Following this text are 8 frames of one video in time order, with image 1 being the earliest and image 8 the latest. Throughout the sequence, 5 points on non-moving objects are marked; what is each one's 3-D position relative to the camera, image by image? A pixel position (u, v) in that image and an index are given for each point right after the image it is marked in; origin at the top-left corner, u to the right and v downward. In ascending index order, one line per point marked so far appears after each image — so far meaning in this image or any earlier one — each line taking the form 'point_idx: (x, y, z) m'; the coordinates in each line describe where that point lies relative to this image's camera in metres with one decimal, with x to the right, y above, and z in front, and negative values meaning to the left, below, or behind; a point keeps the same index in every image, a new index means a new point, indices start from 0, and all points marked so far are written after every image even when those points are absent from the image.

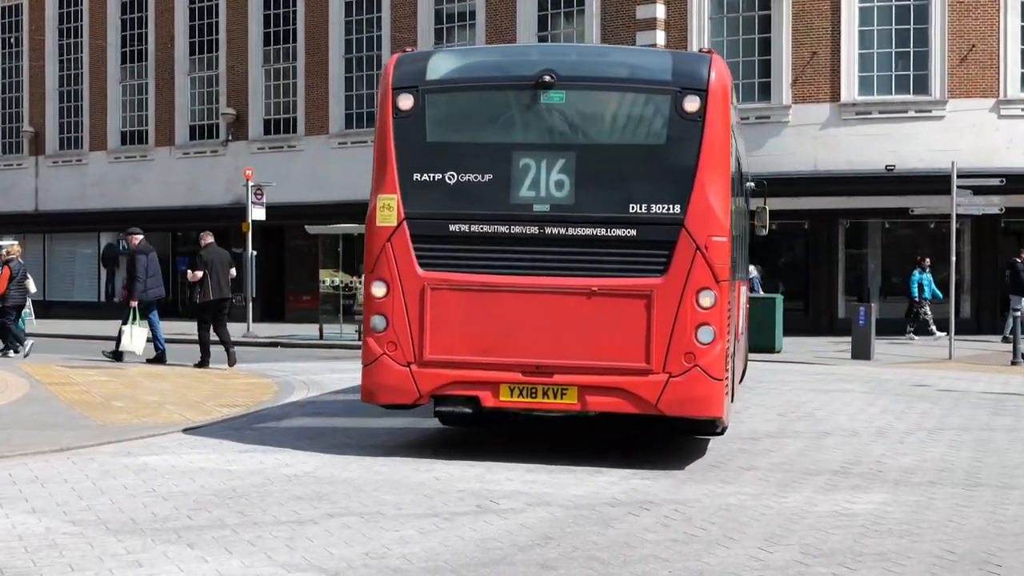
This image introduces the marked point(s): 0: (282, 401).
0: (-2.5, -1.2, +14.9) m
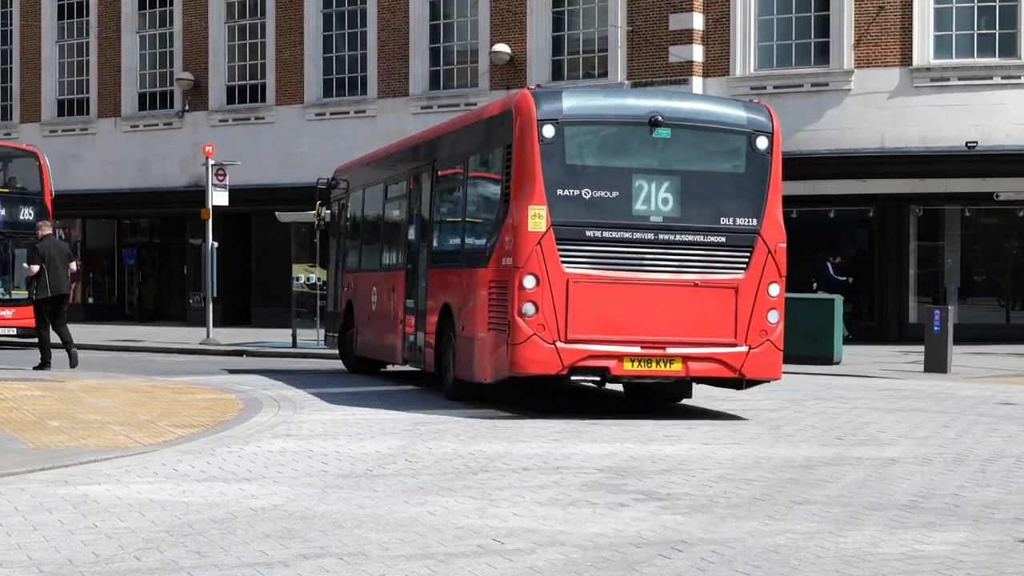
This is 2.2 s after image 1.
0: (-2.4, -1.2, +12.9) m
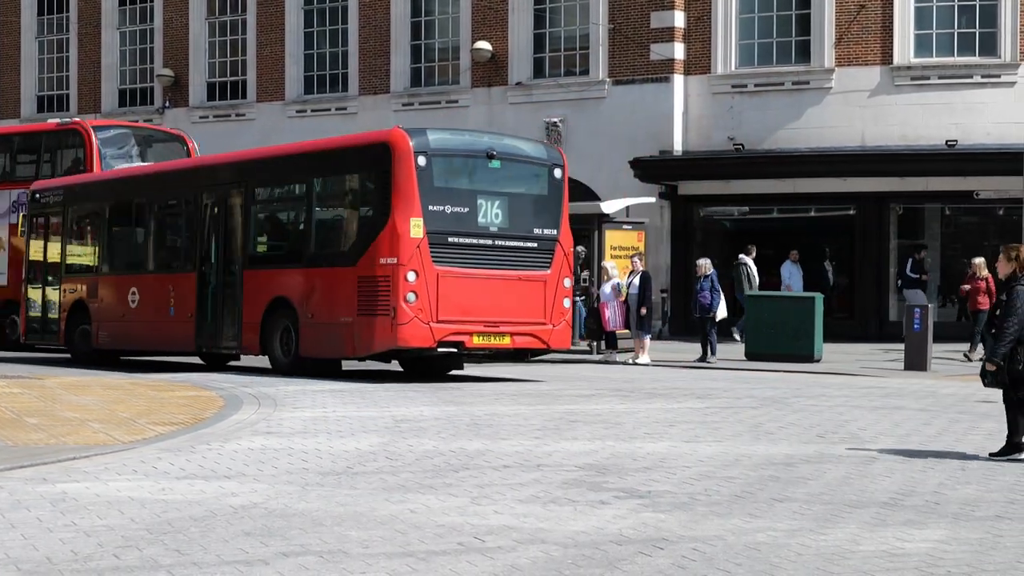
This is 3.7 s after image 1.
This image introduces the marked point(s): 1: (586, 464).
0: (-2.6, -1.2, +12.8) m
1: (+0.6, -1.4, +11.1) m
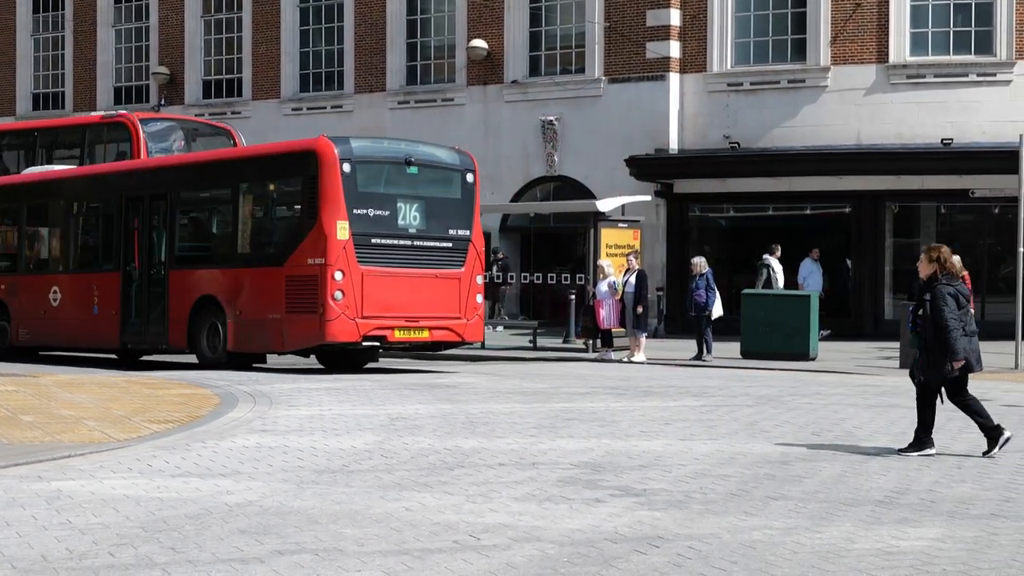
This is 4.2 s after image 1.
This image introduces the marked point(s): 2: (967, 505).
0: (-2.6, -1.2, +12.8) m
1: (+0.5, -1.4, +11.1) m
2: (+3.1, -1.5, +9.8) m
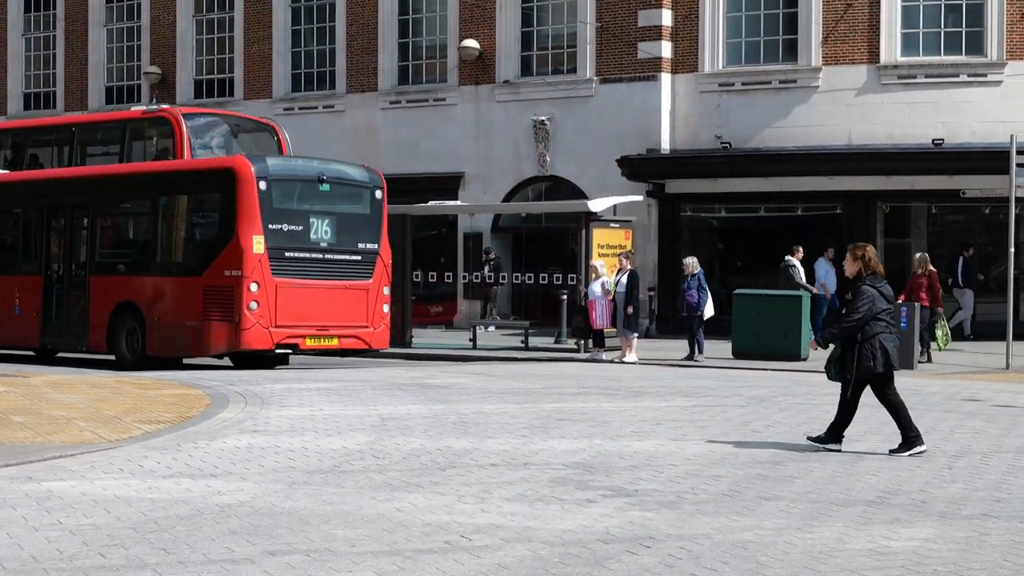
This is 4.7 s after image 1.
0: (-2.7, -1.2, +12.8) m
1: (+0.5, -1.4, +11.1) m
2: (+3.0, -1.5, +9.8) m
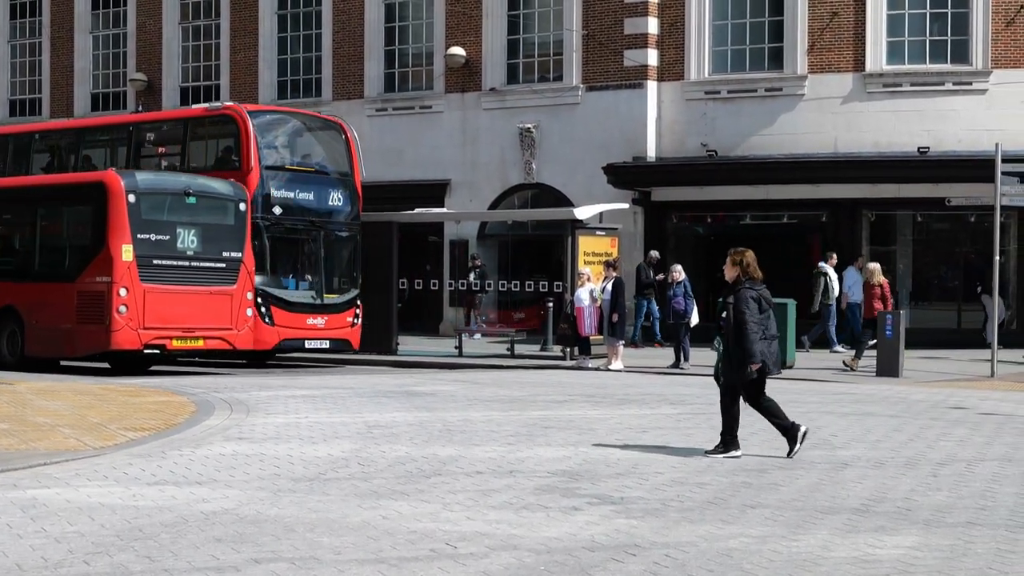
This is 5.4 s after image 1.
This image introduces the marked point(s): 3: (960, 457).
0: (-2.8, -1.2, +12.8) m
1: (+0.4, -1.4, +11.1) m
2: (+2.9, -1.5, +9.8) m
3: (+3.6, -1.4, +11.5) m
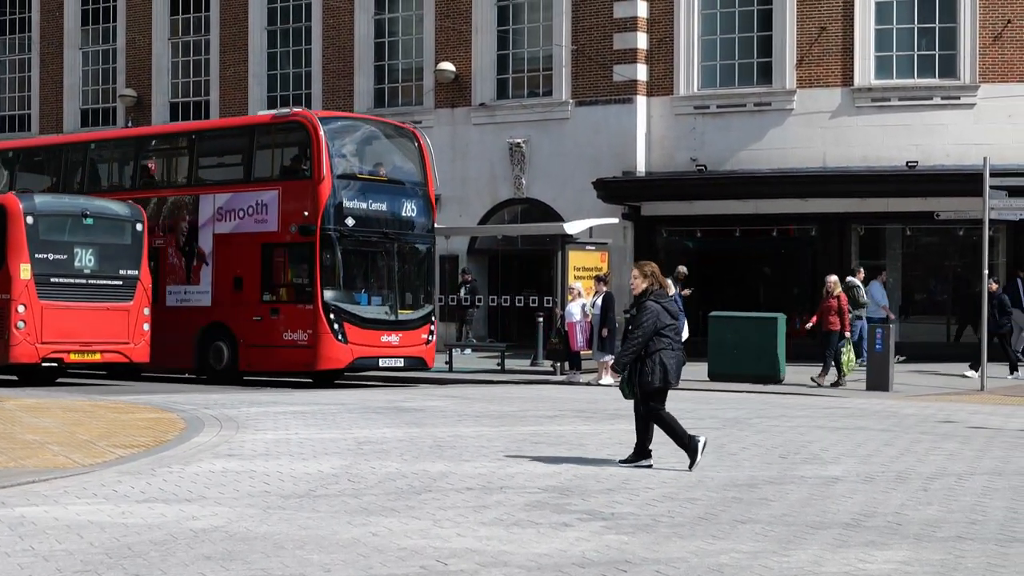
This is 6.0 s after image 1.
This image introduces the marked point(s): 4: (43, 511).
0: (-2.9, -1.4, +12.8) m
1: (+0.3, -1.5, +11.1) m
2: (+2.9, -1.6, +9.8) m
3: (+3.5, -1.5, +11.5) m
4: (-3.3, -1.6, +10.1) m
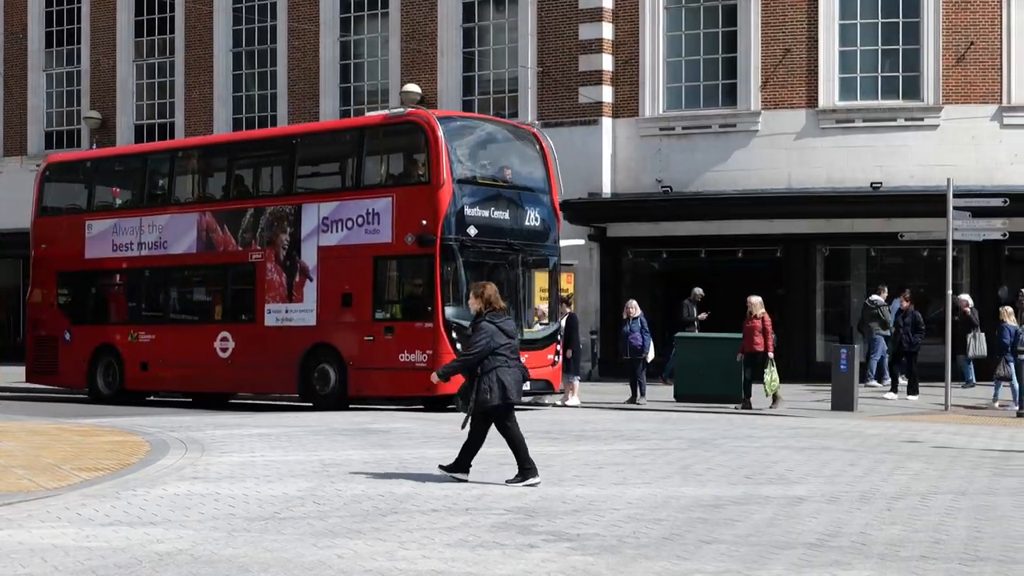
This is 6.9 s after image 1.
0: (-3.2, -1.5, +12.7) m
1: (0.0, -1.7, +11.1) m
2: (+2.6, -1.8, +9.8) m
3: (+3.3, -1.6, +11.6) m
4: (-3.6, -1.7, +10.1) m
